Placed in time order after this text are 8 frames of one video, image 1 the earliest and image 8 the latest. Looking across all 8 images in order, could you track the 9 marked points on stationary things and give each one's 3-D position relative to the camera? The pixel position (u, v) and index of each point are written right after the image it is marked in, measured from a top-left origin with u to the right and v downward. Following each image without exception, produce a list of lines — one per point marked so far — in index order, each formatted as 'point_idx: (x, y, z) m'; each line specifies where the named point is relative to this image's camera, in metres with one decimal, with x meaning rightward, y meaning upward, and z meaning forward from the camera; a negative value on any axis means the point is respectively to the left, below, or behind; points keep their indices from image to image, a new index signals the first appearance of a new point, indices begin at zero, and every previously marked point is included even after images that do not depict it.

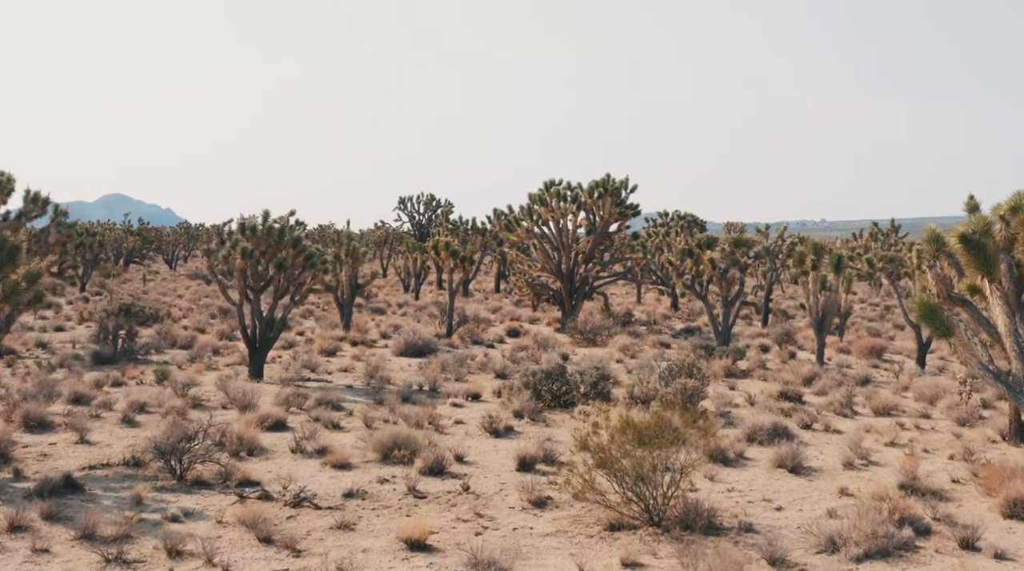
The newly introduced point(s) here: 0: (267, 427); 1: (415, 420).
0: (-4.3, -2.5, +19.8) m
1: (-1.7, -2.4, +20.0) m
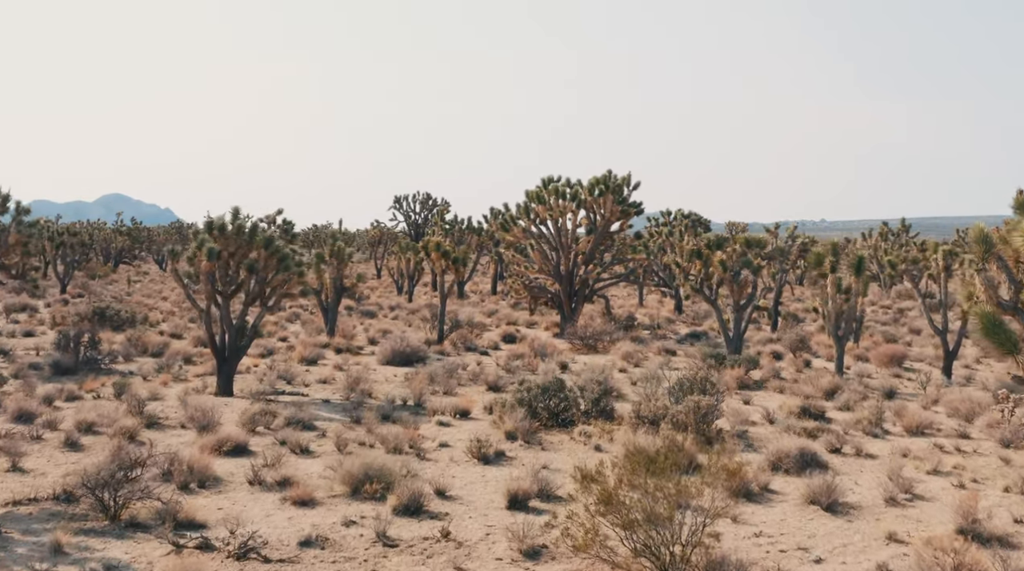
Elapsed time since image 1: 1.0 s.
0: (-4.4, -2.6, +17.5) m
1: (-1.8, -2.5, +17.7) m
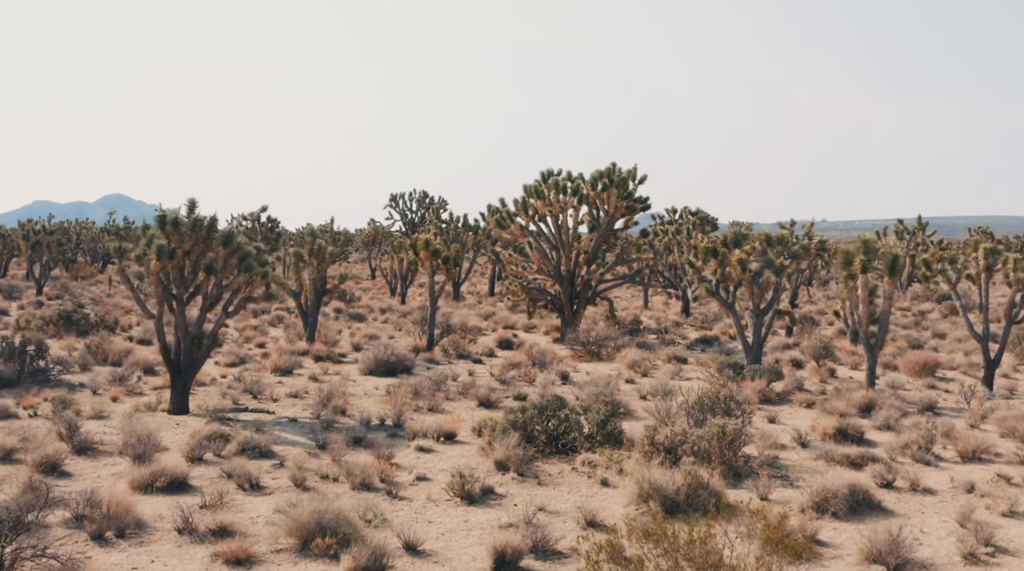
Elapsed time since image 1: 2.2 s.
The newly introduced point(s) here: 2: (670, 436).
0: (-4.5, -2.6, +14.7) m
1: (-2.0, -2.5, +14.8) m
2: (+2.2, -2.1, +15.9) m
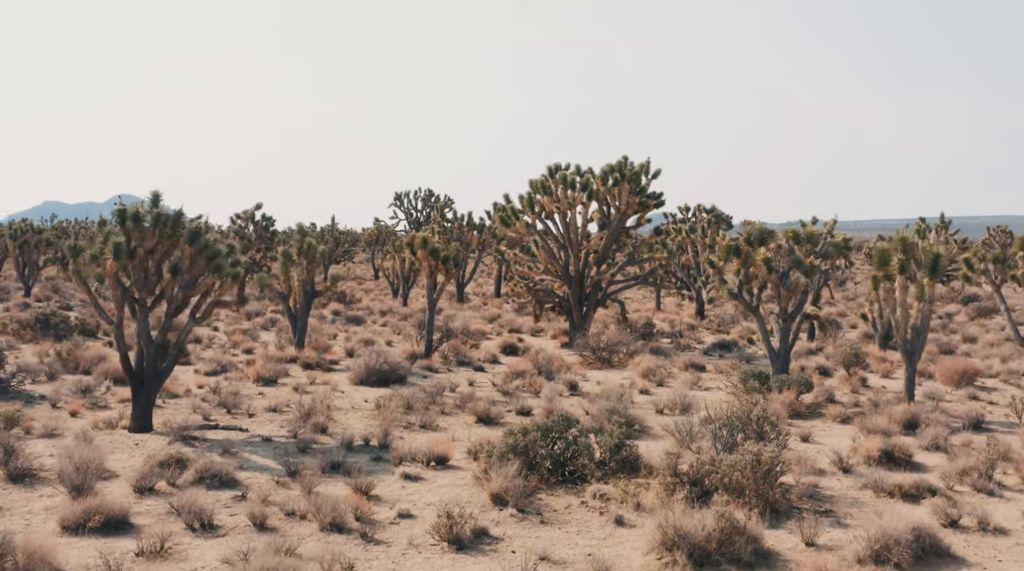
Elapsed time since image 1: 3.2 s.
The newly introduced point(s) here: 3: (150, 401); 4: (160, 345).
0: (-4.5, -2.6, +12.4) m
1: (-2.0, -2.5, +12.6) m
2: (+2.2, -2.1, +13.7) m
3: (-5.8, -1.9, +18.5) m
4: (-5.7, -1.0, +18.6) m
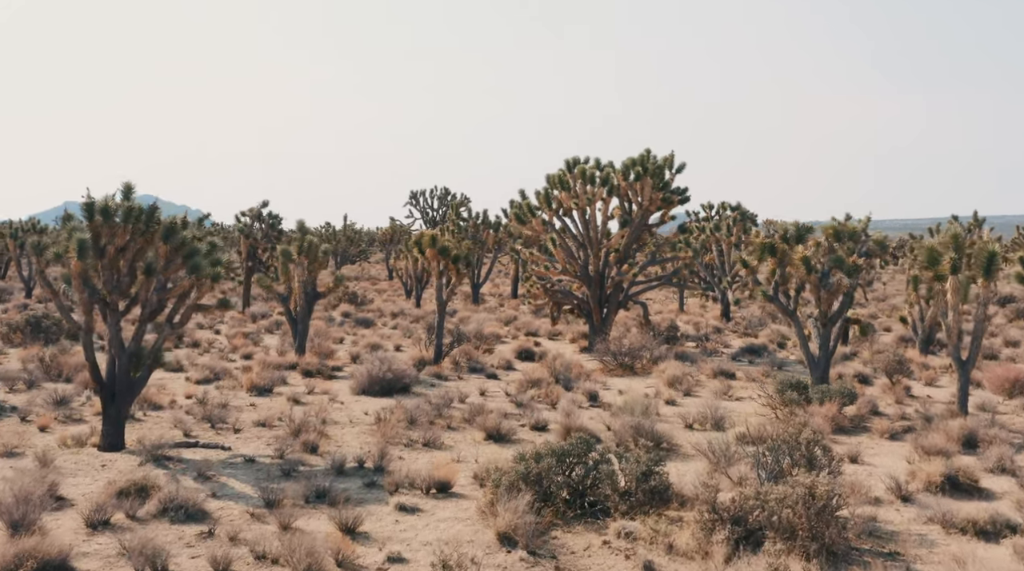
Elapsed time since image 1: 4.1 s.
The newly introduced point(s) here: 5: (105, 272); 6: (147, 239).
0: (-4.4, -2.7, +10.5) m
1: (-1.9, -2.6, +10.6) m
2: (+2.3, -2.2, +11.6) m
3: (-5.7, -1.9, +16.6) m
4: (-5.5, -1.0, +16.8) m
5: (-5.8, +0.2, +16.4) m
6: (-5.3, +0.7, +16.6) m
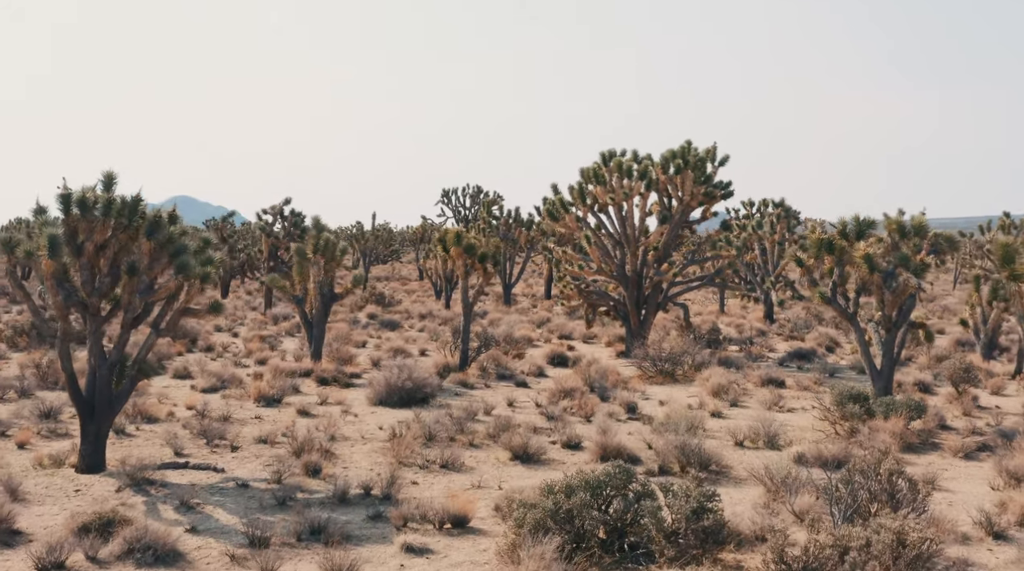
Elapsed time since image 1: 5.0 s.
0: (-4.3, -2.7, +8.7) m
1: (-1.7, -2.6, +8.7) m
2: (+2.5, -2.2, +9.6) m
3: (-5.3, -1.9, +14.8) m
4: (-5.2, -1.0, +15.0) m
5: (-5.5, +0.2, +14.6) m
6: (-4.9, +0.7, +14.8) m
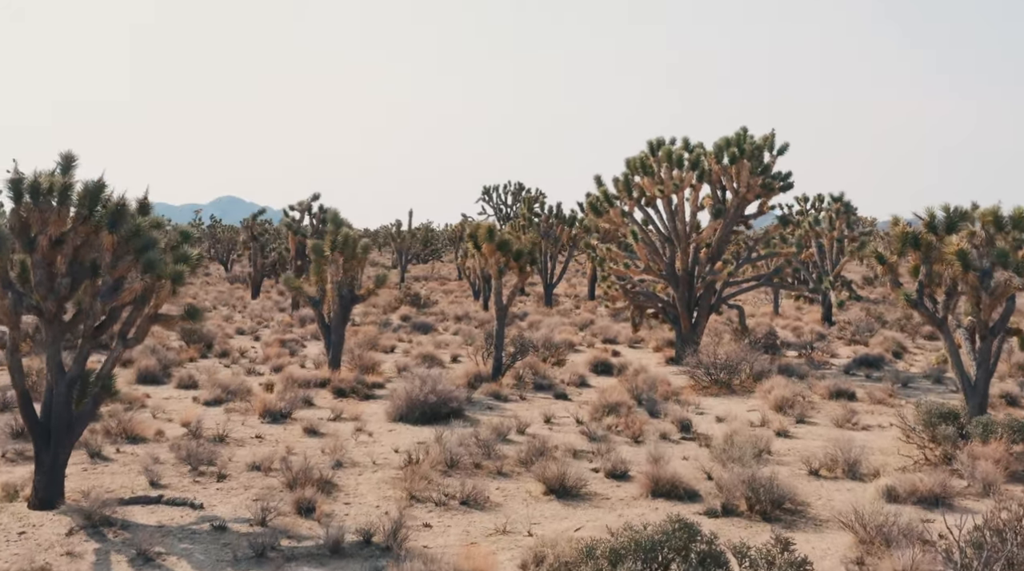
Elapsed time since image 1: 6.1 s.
0: (-4.1, -2.7, +6.4) m
1: (-1.6, -2.6, +6.3) m
2: (+2.6, -2.2, +7.0) m
3: (-4.9, -1.9, +12.5) m
4: (-4.8, -1.0, +12.7) m
5: (-5.1, +0.2, +12.3) m
6: (-4.6, +0.6, +12.5) m
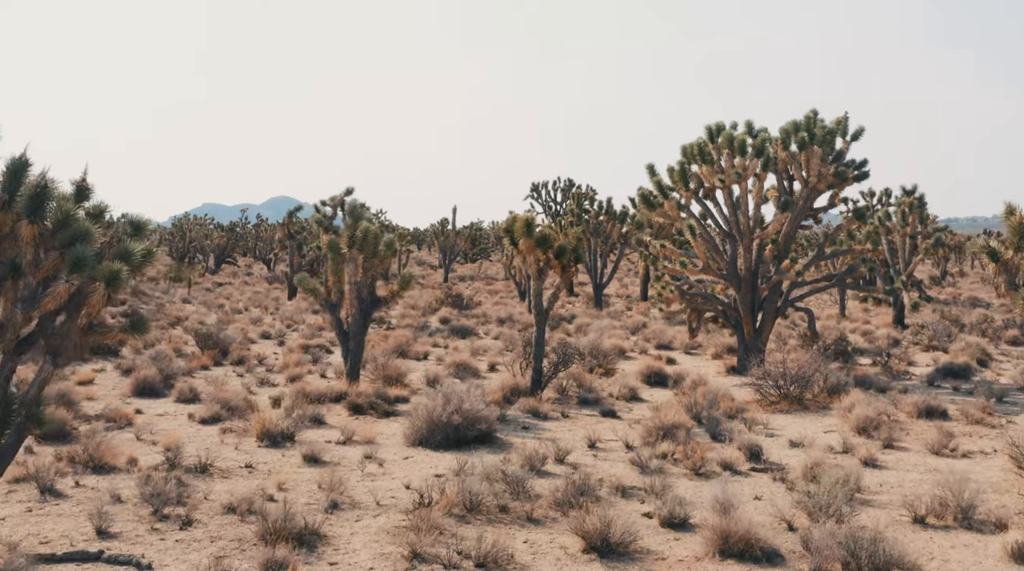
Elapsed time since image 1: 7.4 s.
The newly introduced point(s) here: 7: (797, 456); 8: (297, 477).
0: (-4.2, -2.7, +3.9) m
1: (-1.6, -2.6, +3.7) m
2: (+2.6, -2.2, +4.2) m
3: (-4.7, -2.0, +10.0) m
4: (-4.5, -1.1, +10.2) m
5: (-4.9, +0.1, +9.8) m
6: (-4.3, +0.6, +10.0) m
7: (+3.8, -2.3, +15.3) m
8: (-2.5, -2.3, +13.6) m
